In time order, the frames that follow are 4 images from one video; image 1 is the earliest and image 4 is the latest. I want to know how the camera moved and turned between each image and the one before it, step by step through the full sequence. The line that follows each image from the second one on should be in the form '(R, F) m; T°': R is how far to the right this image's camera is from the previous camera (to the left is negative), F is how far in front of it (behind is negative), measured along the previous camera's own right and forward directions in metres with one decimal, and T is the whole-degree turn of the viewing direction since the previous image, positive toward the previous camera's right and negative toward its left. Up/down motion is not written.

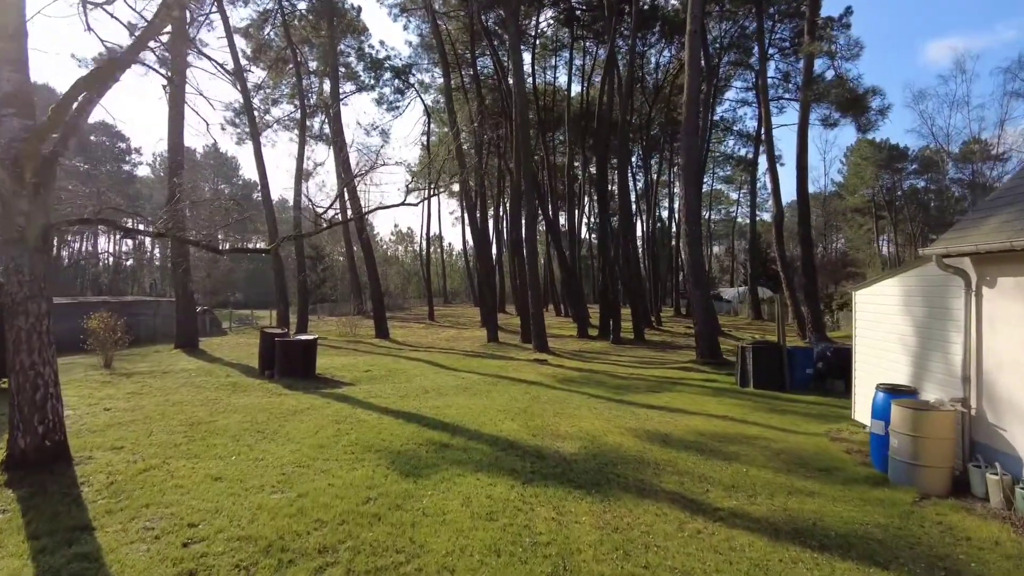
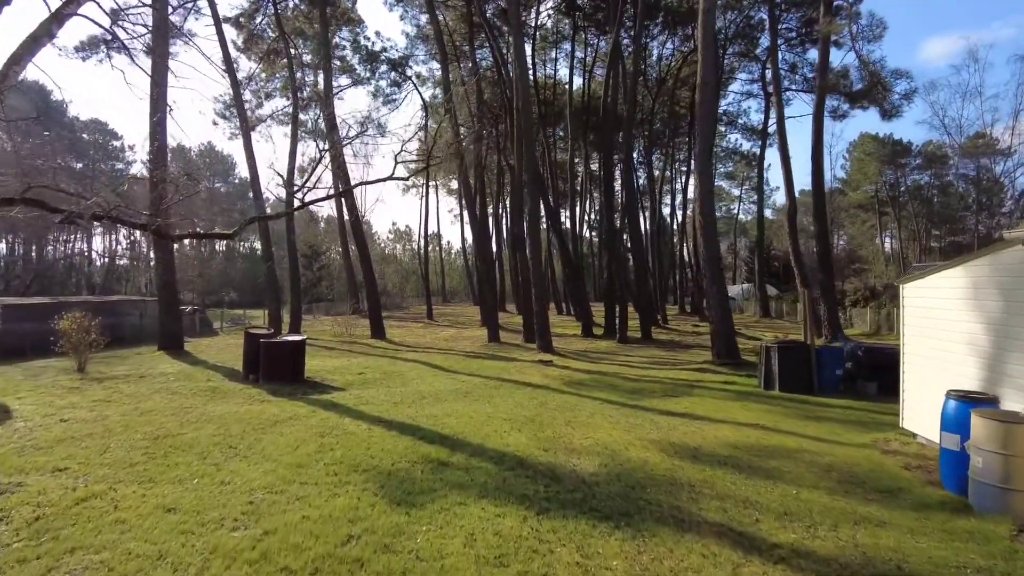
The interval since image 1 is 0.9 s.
(-0.1, +0.9) m; 0°
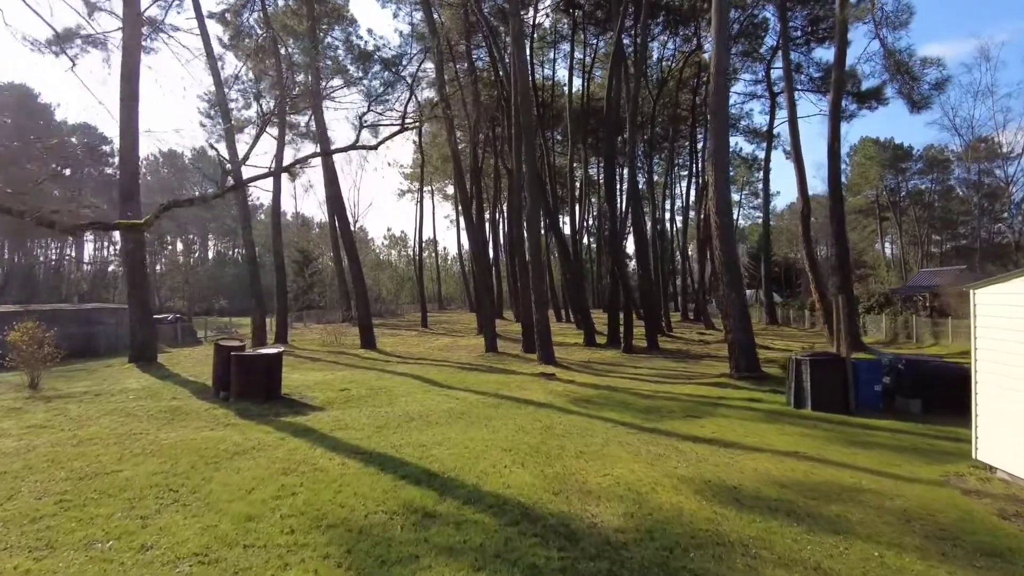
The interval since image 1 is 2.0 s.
(0.0, +1.2) m; 0°
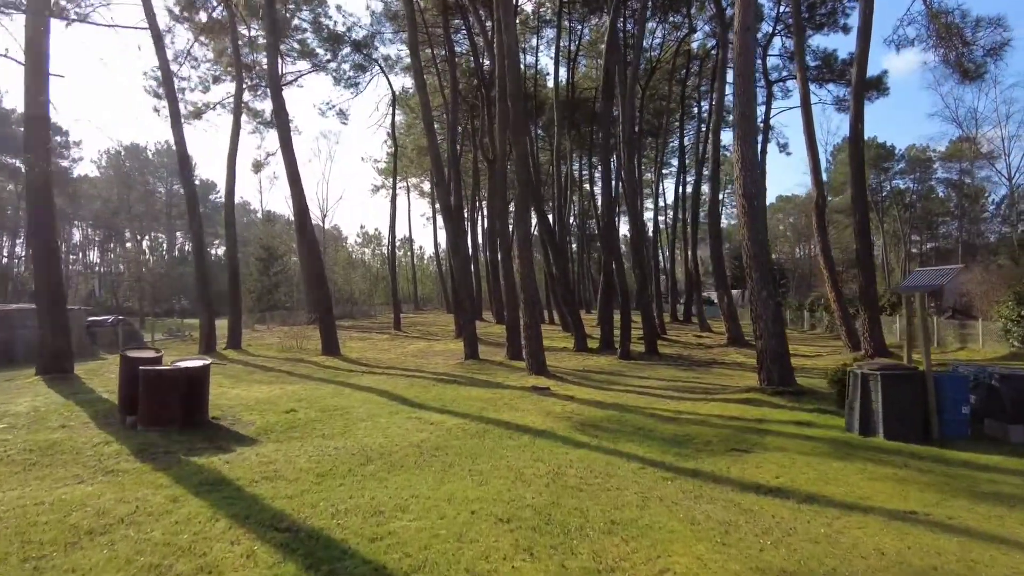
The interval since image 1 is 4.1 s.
(-0.2, +2.2) m; +2°
